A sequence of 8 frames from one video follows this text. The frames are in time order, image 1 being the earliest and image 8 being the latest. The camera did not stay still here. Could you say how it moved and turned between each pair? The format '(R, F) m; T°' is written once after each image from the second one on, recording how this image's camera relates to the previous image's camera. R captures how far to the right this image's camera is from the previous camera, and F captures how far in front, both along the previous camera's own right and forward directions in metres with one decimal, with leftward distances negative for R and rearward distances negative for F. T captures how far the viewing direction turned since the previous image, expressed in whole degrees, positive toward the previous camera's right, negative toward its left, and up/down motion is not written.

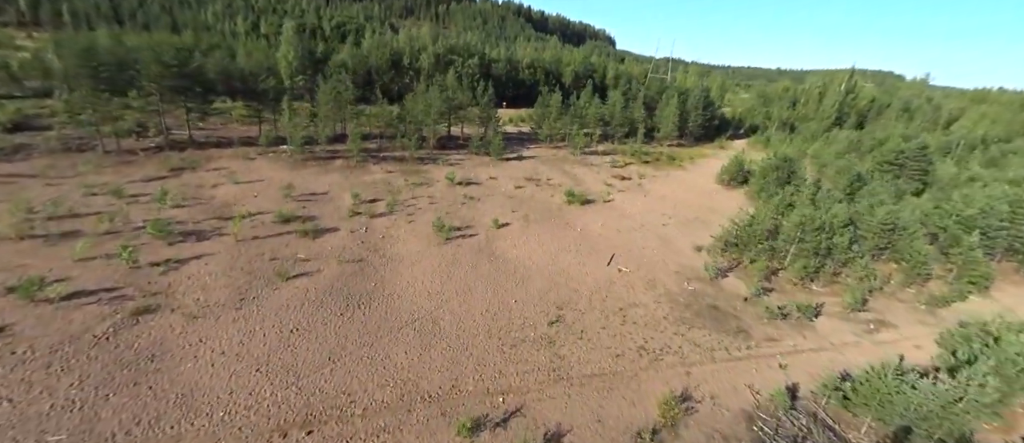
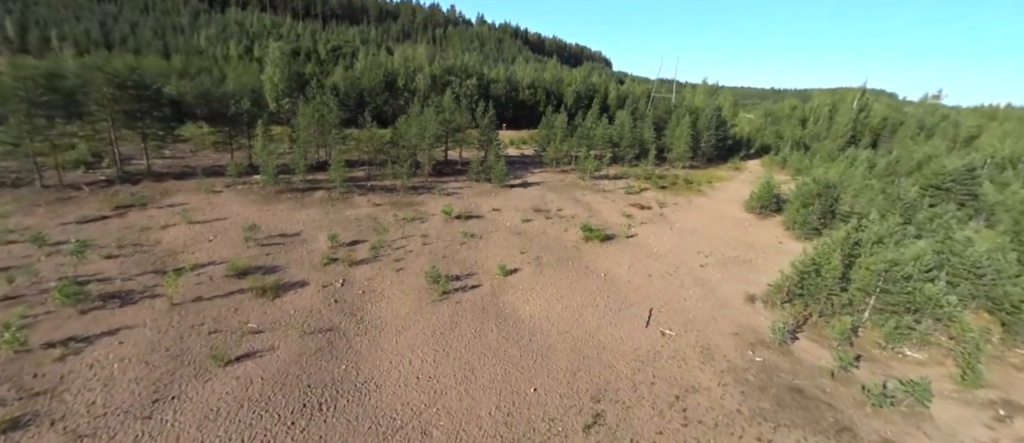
(-0.6, +5.2) m; 0°
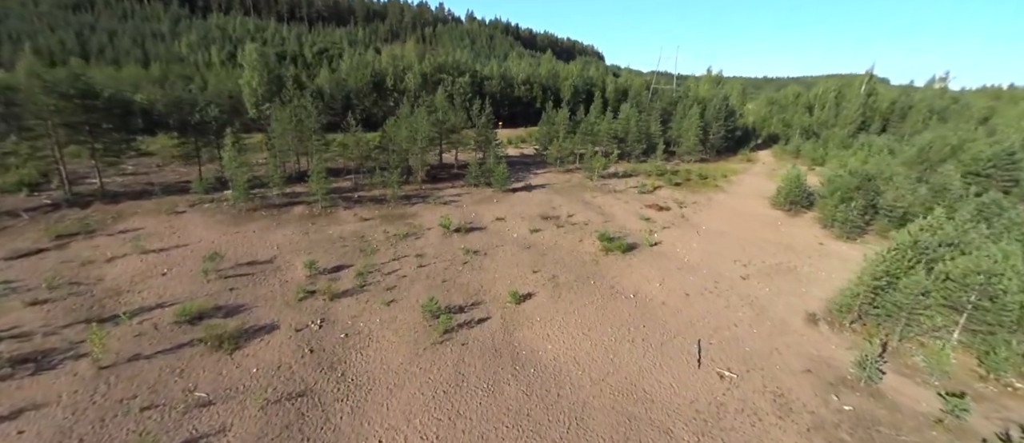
(-0.7, +4.0) m; 0°
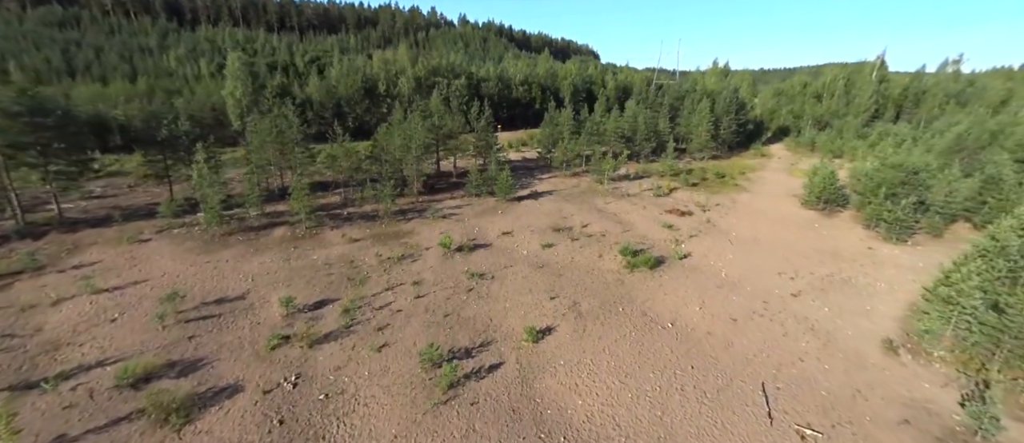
(-0.4, +3.4) m; 0°
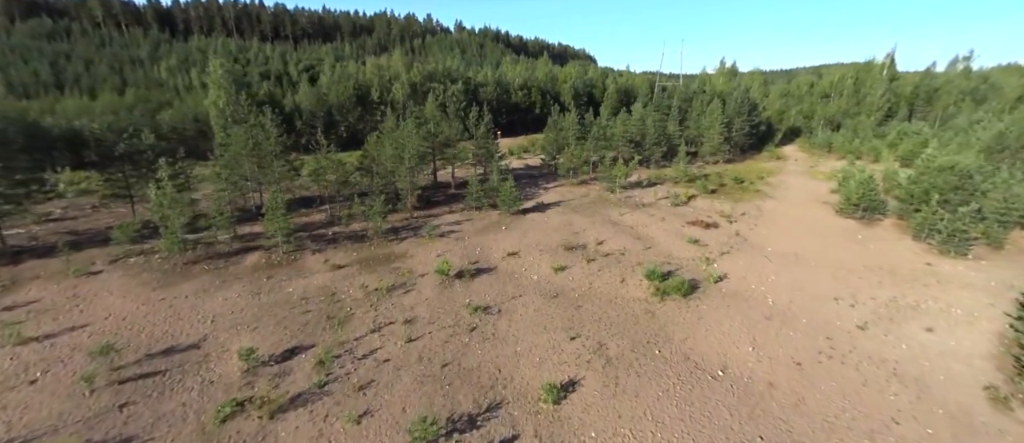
(-0.4, +3.4) m; 0°
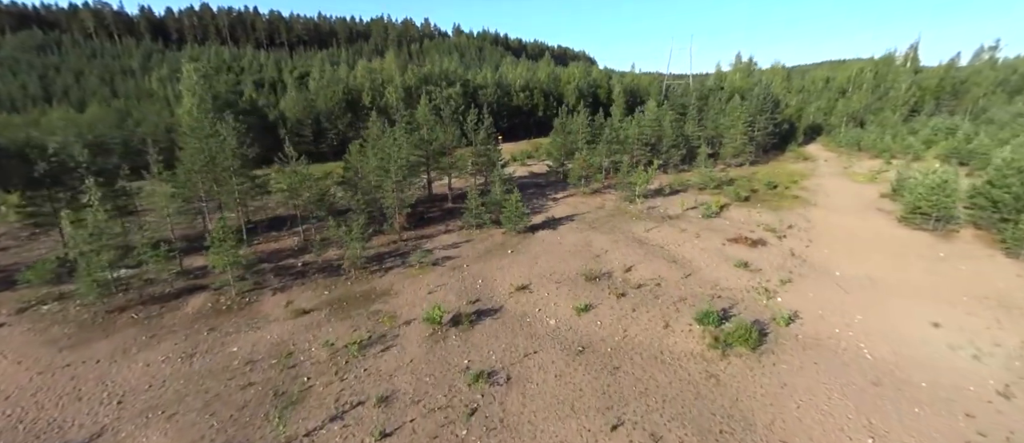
(-0.3, +4.7) m; 0°
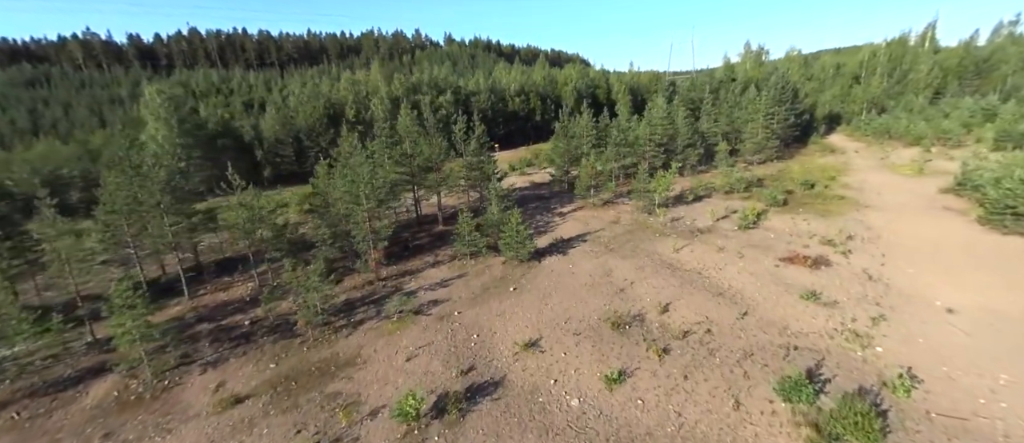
(+0.2, +4.6) m; 0°
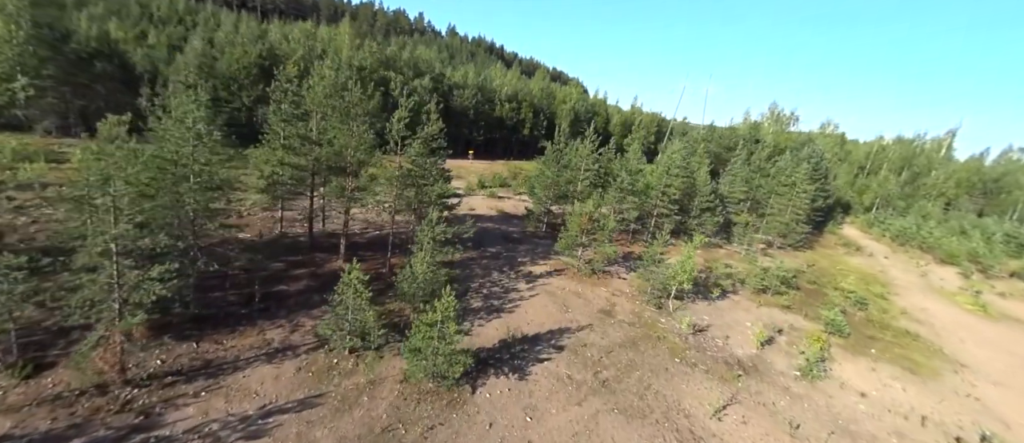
(+0.6, +10.2) m; +4°
